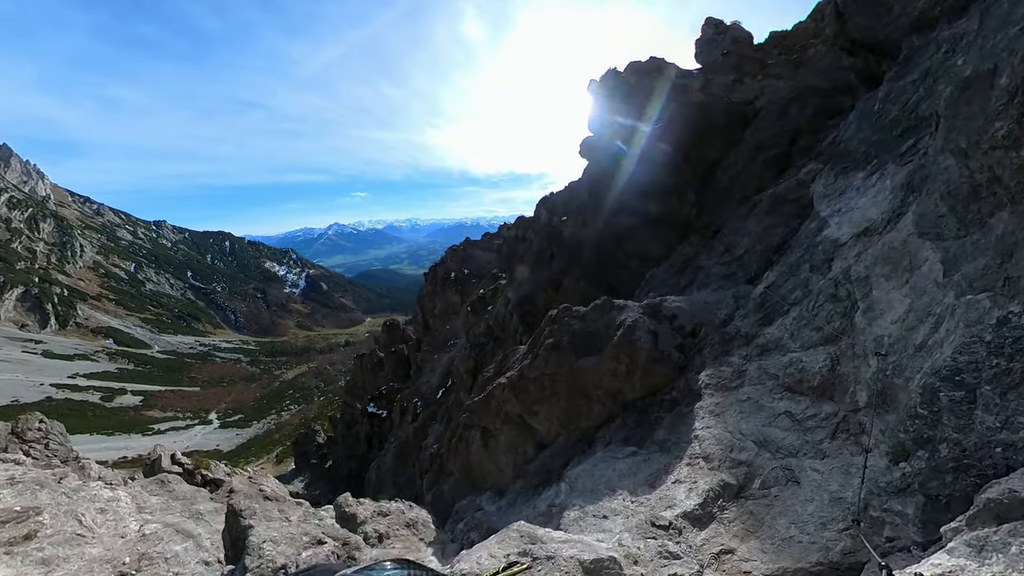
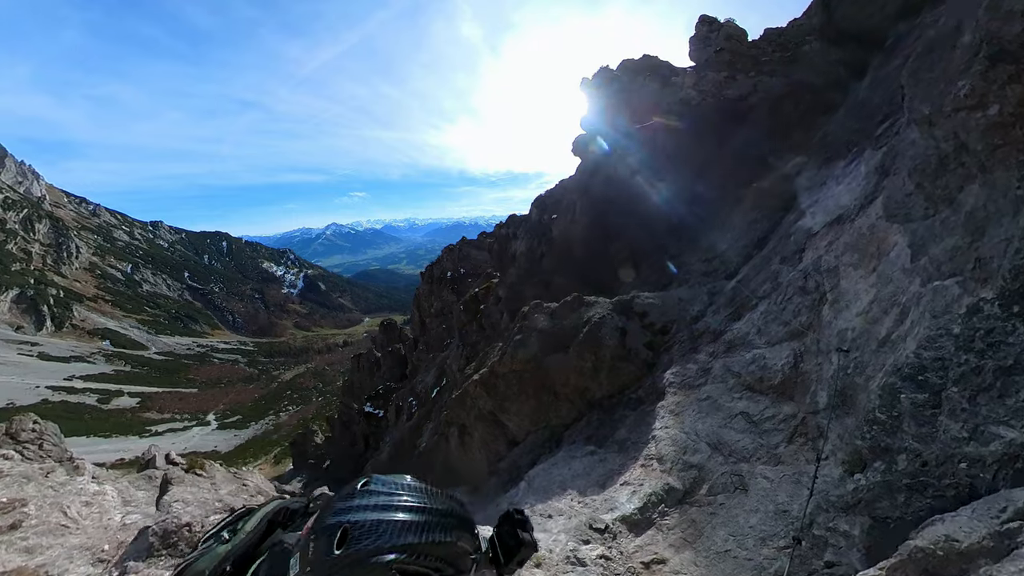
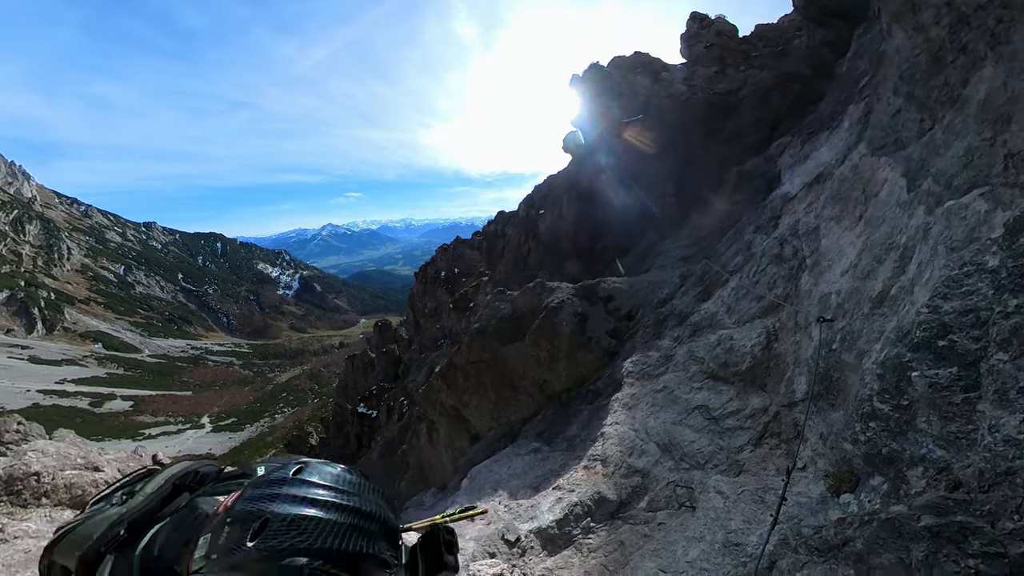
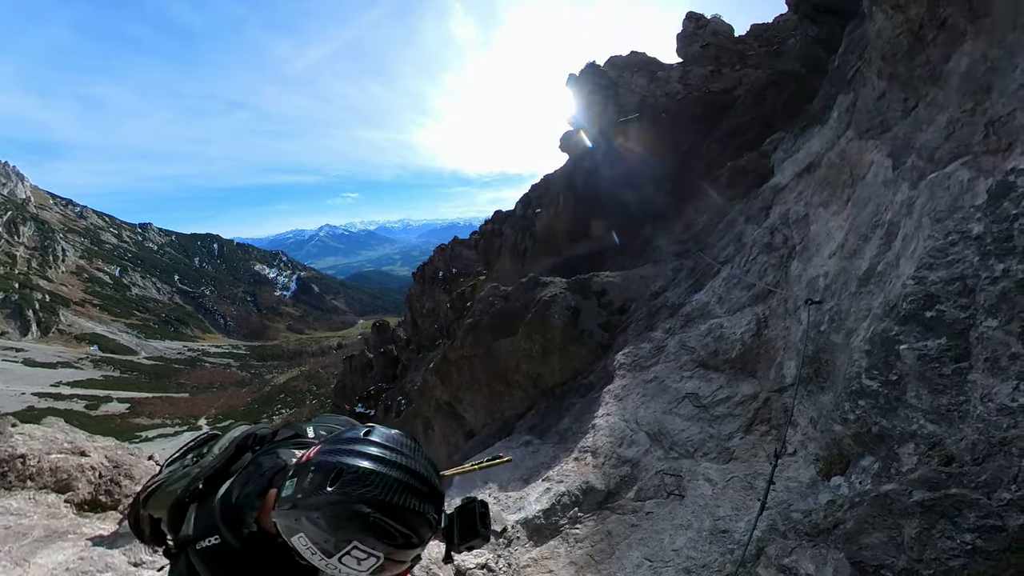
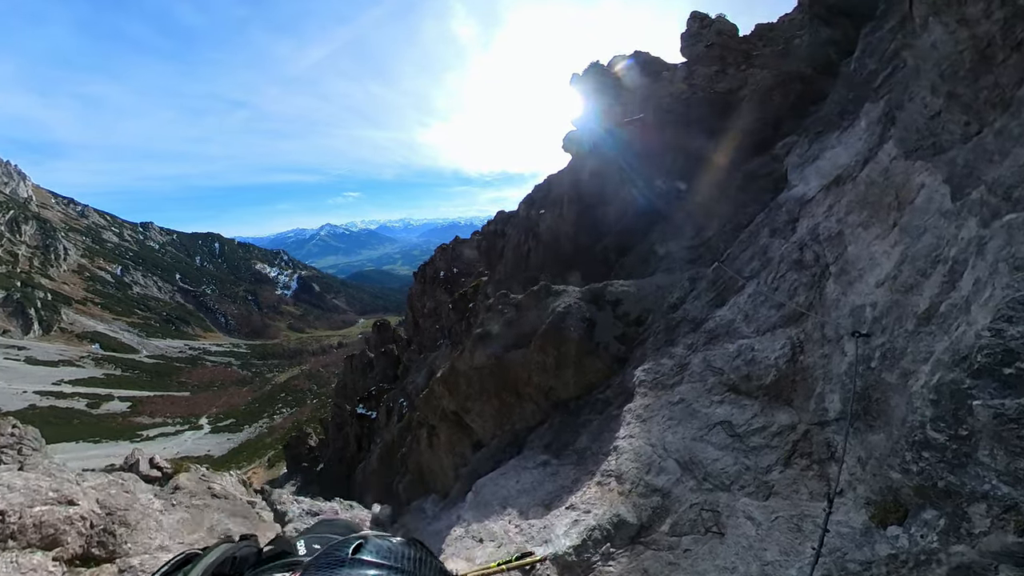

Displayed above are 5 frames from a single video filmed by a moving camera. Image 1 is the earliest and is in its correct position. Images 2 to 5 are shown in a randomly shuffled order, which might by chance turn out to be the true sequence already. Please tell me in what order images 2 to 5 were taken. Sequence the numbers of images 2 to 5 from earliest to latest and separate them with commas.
2, 3, 5, 4
